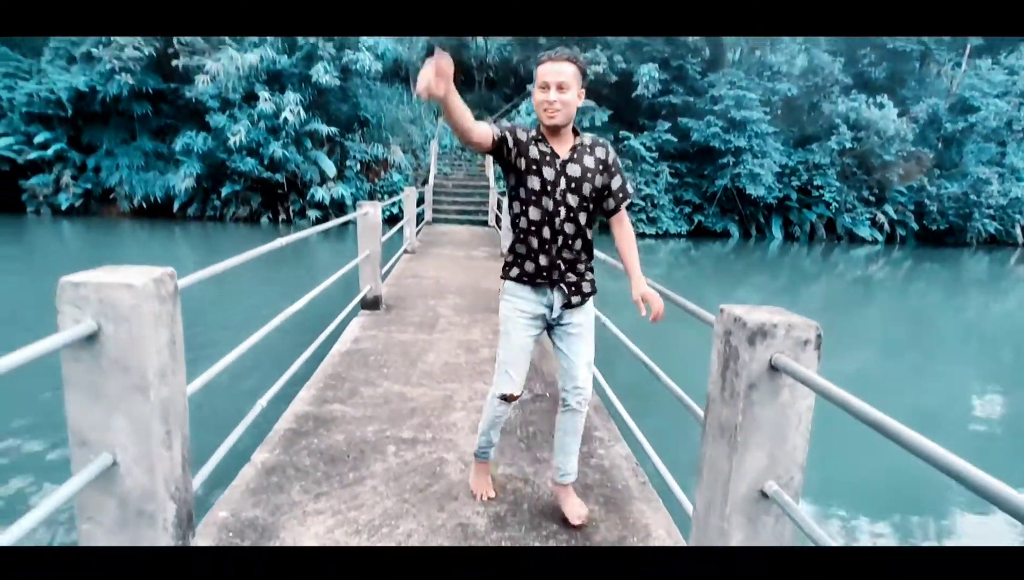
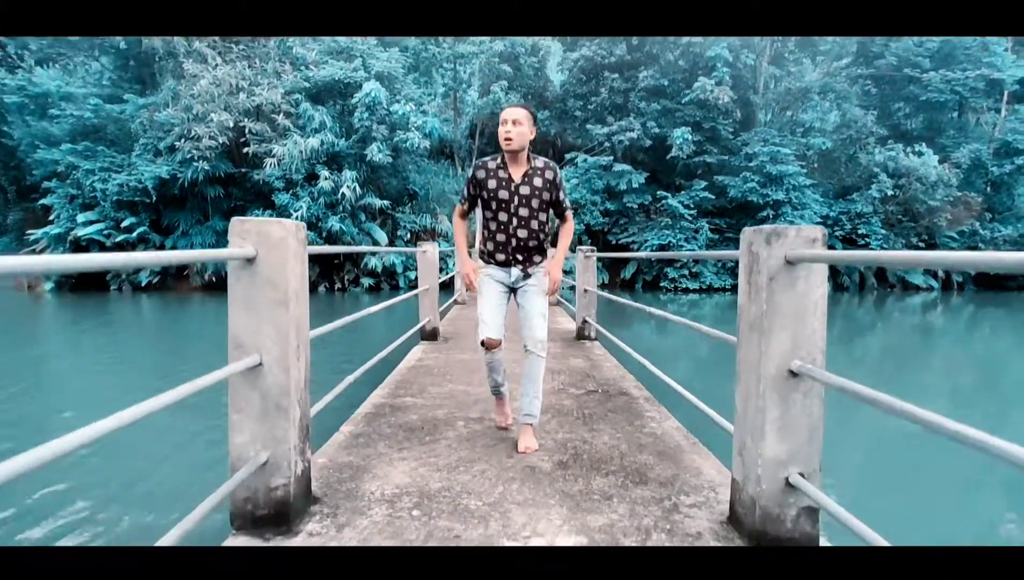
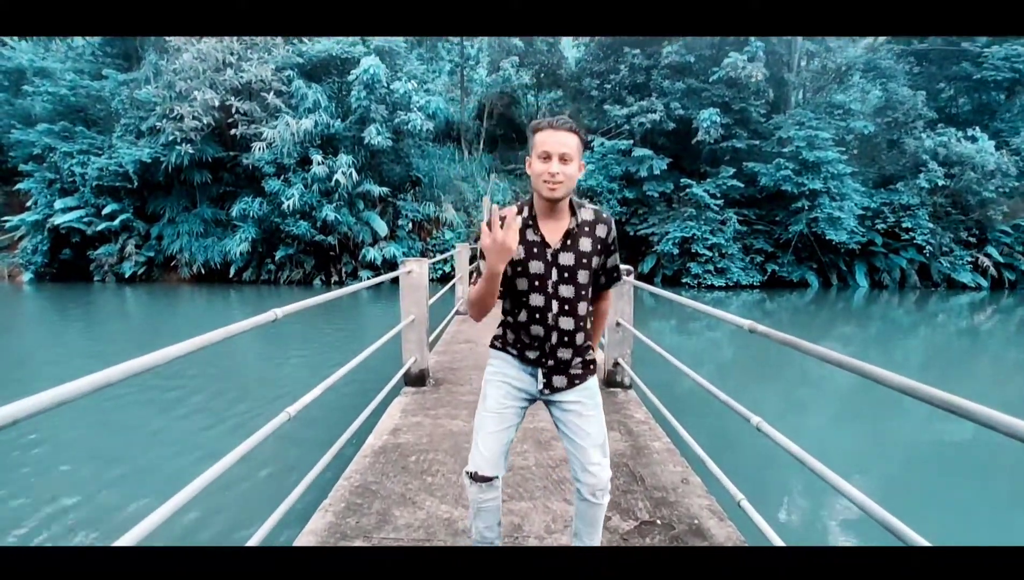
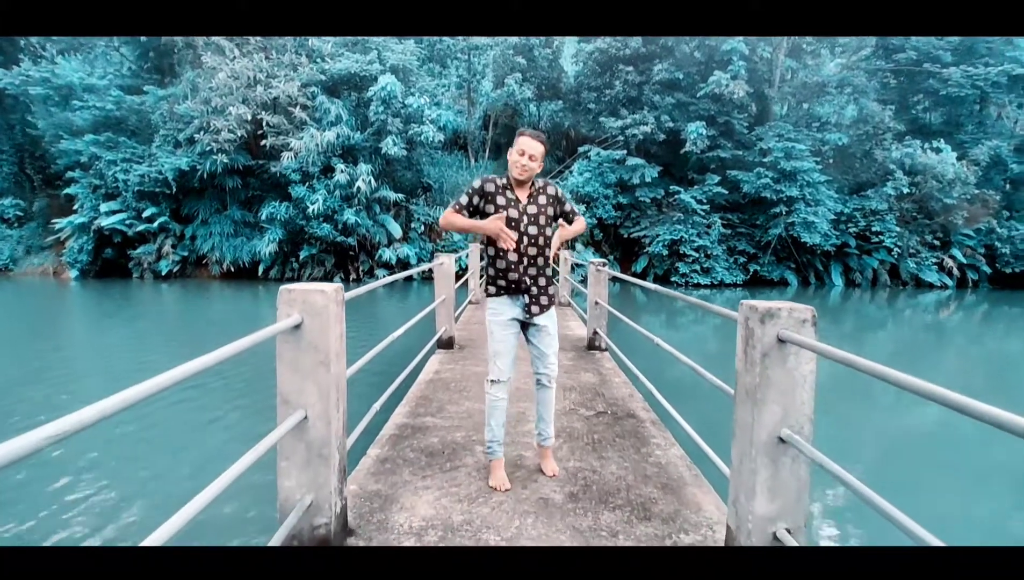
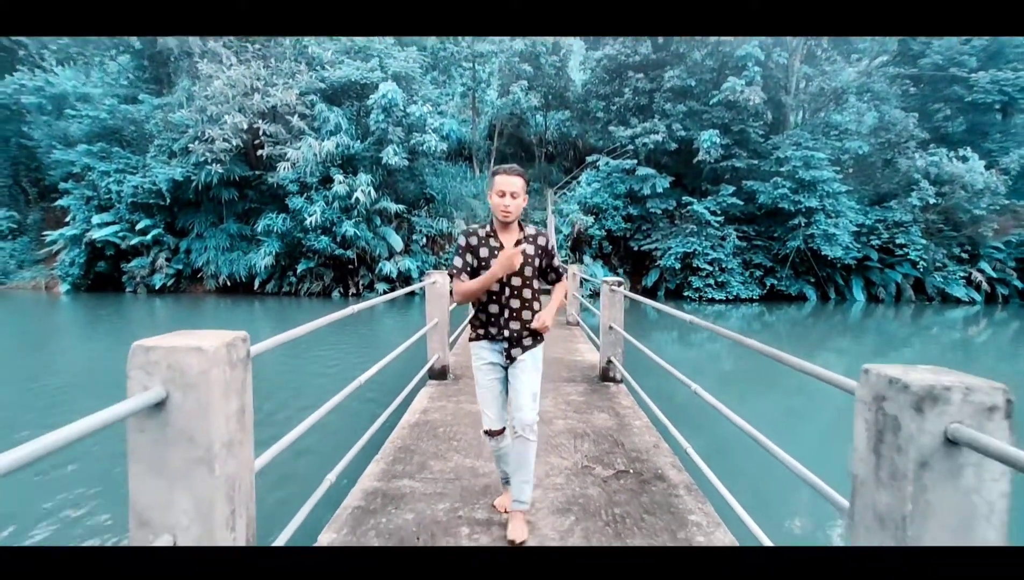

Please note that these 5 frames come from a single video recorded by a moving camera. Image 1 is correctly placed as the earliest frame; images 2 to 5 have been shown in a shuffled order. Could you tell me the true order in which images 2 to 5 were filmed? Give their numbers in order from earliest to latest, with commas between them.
3, 5, 4, 2
